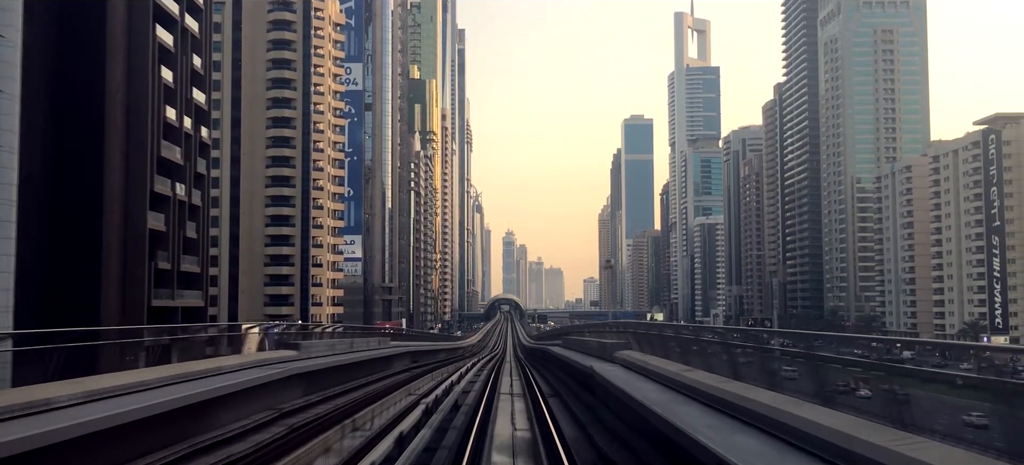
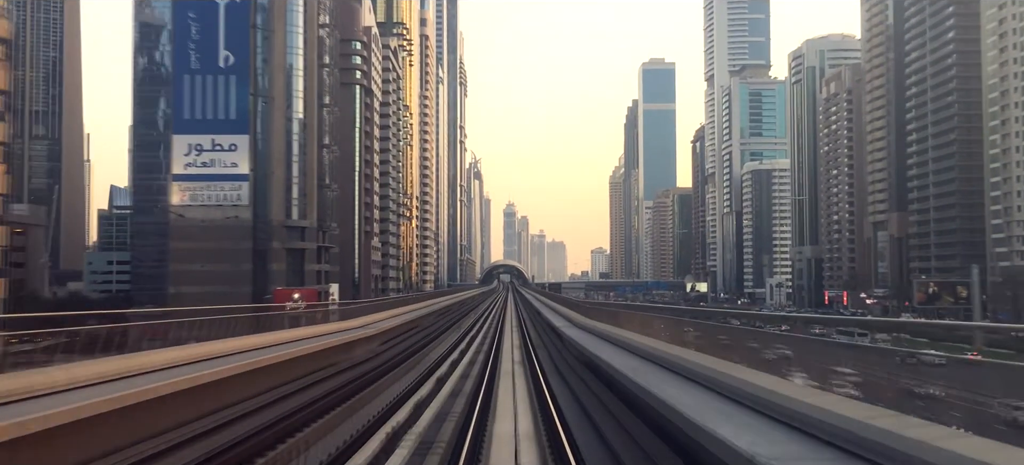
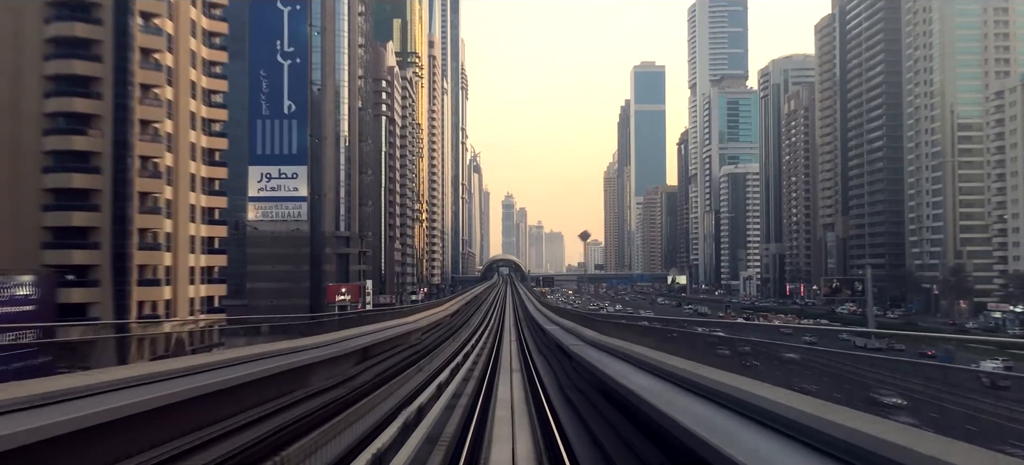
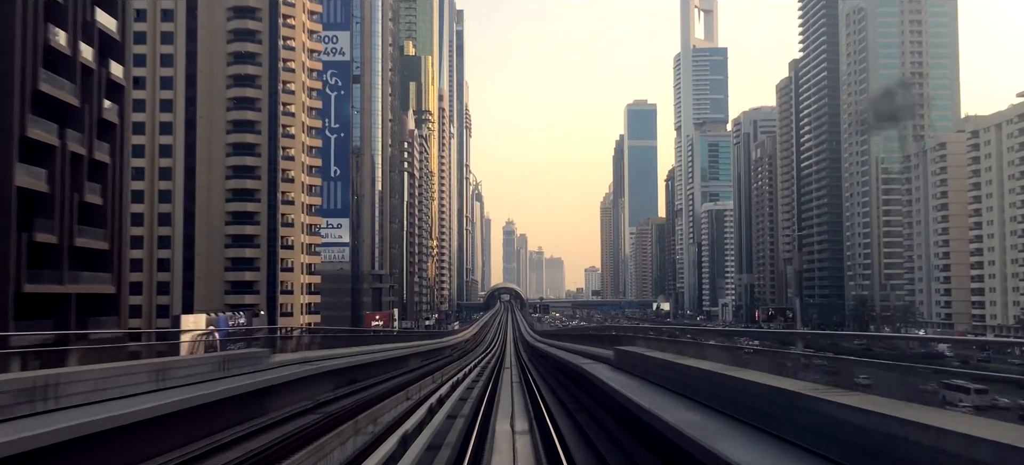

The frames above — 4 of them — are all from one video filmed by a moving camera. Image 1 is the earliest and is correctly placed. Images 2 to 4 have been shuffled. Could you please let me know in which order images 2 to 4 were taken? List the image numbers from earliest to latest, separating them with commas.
4, 3, 2
